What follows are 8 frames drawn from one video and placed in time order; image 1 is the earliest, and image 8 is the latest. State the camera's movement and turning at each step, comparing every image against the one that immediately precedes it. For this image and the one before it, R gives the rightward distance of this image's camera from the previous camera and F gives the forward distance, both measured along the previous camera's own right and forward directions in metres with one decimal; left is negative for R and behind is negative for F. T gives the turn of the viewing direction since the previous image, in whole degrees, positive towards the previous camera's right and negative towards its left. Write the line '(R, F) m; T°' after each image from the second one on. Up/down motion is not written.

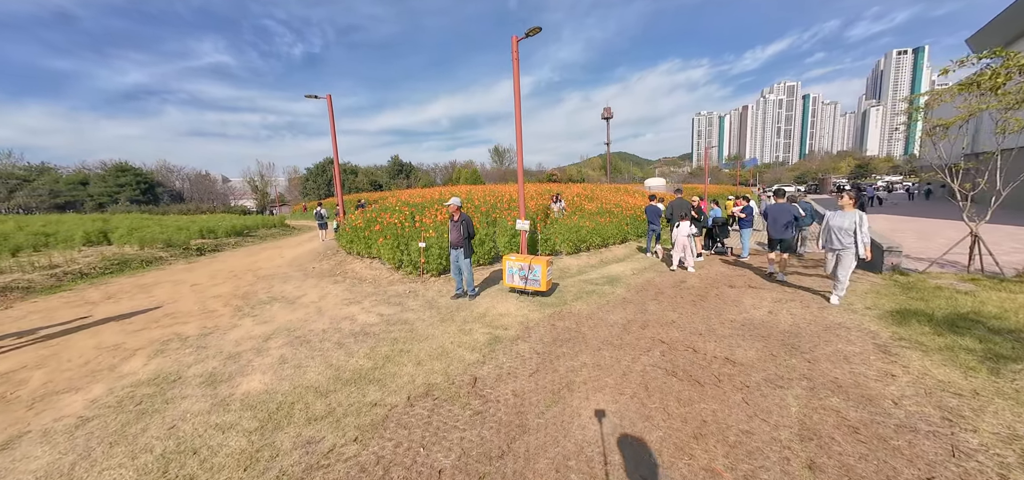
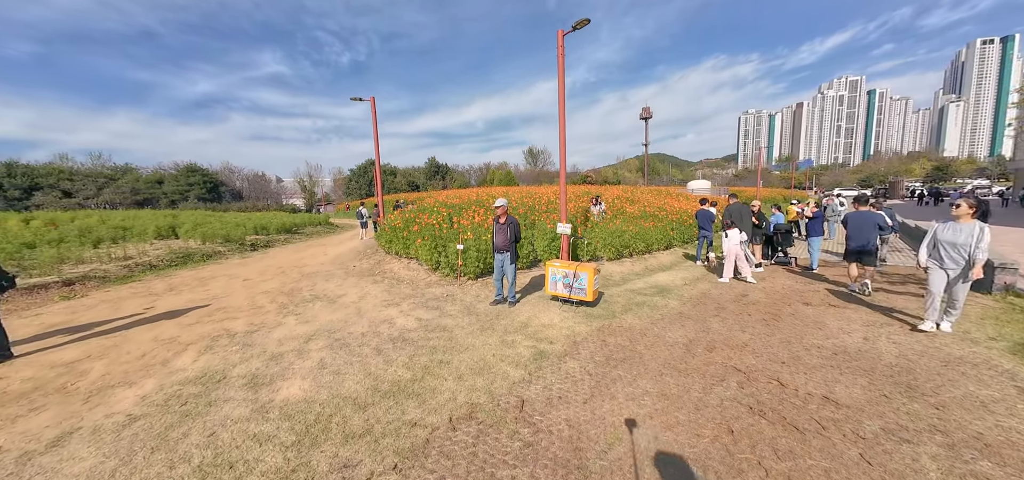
(-0.2, +0.3) m; -5°
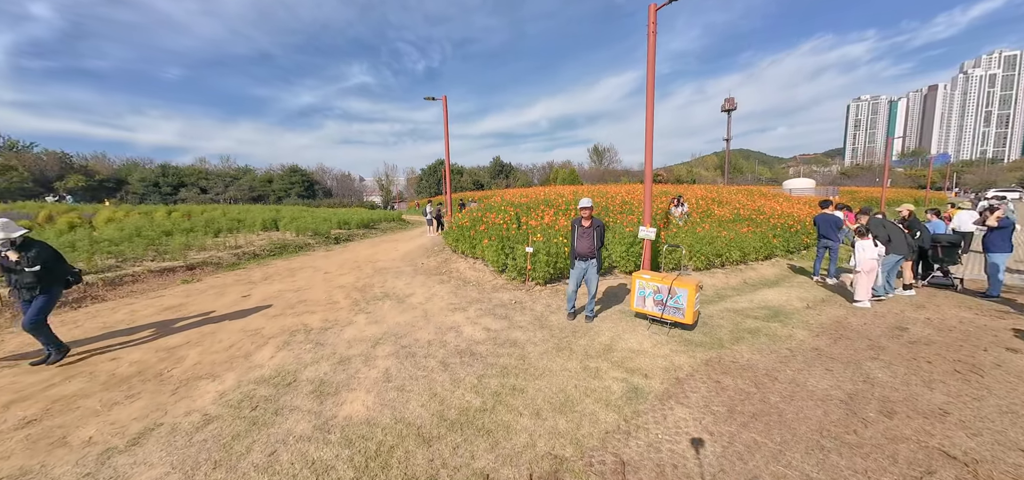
(-0.2, +0.5) m; -10°
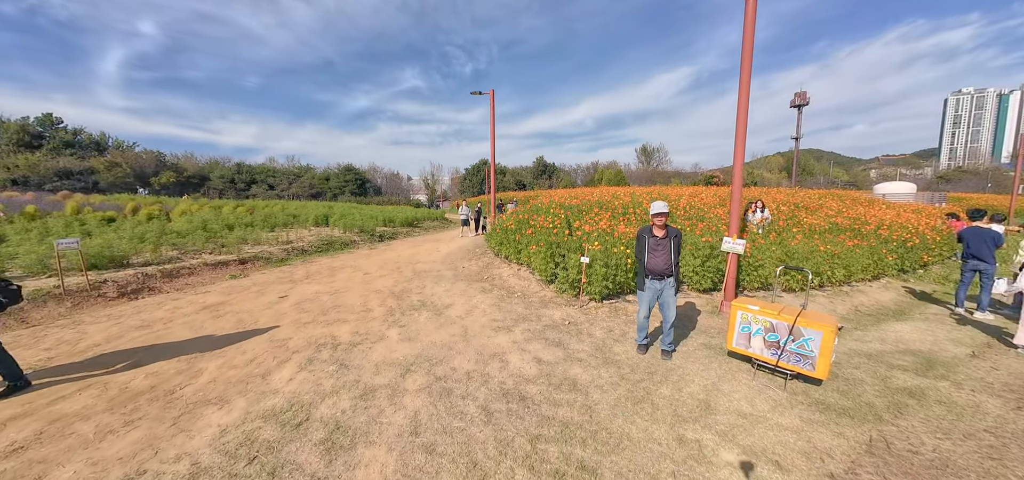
(-0.2, +0.8) m; -7°
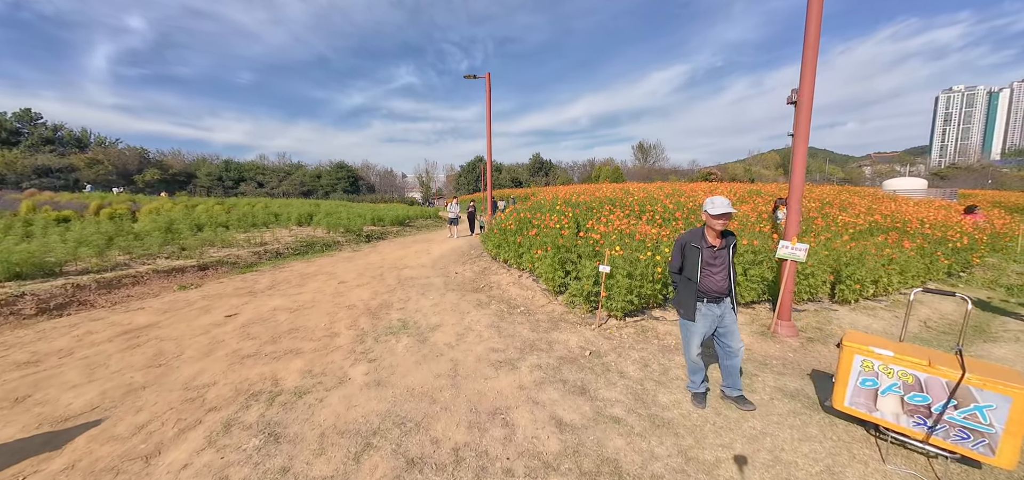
(-0.1, +1.1) m; +1°
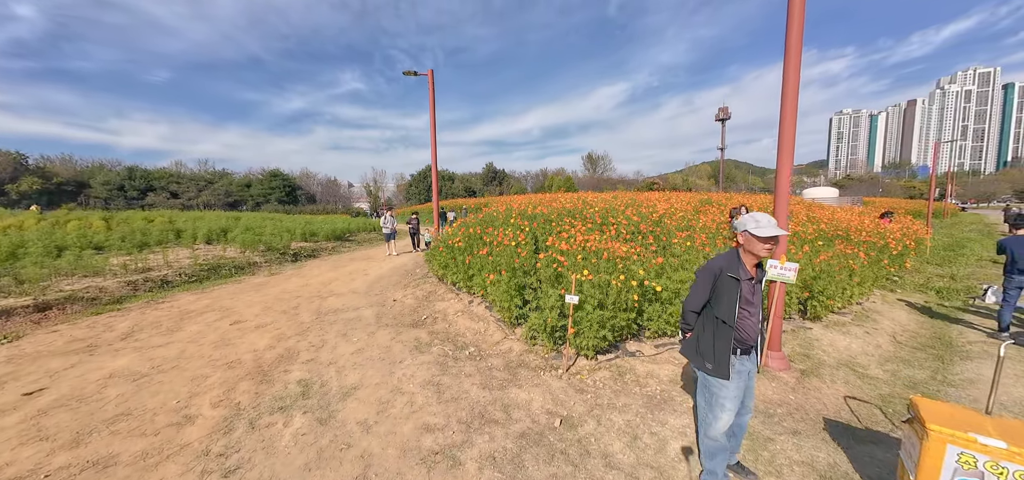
(+0.1, +1.0) m; +8°
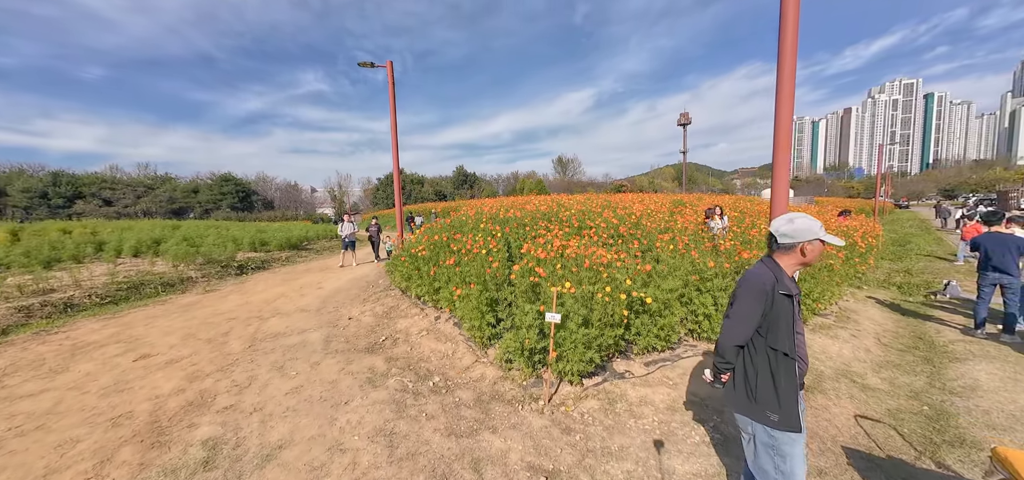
(0.0, +0.6) m; +5°
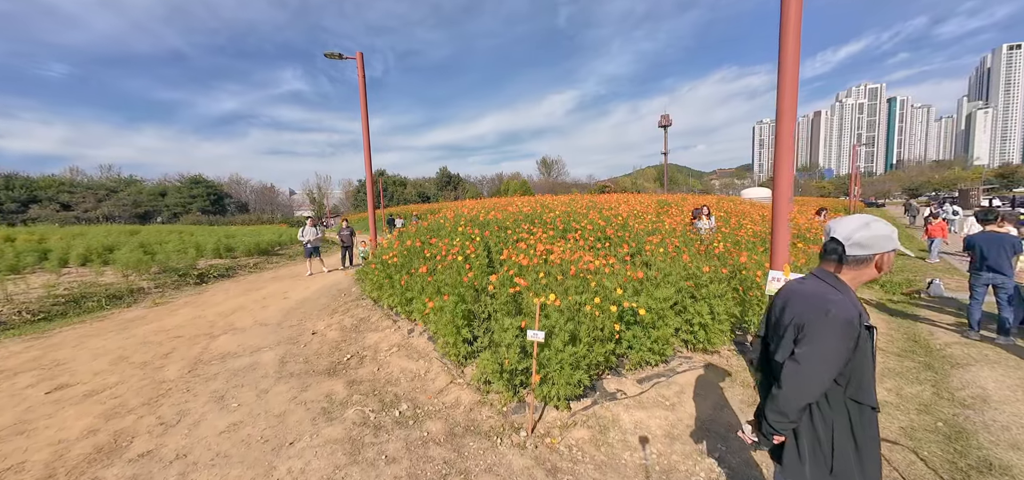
(+0.1, +0.4) m; +2°
